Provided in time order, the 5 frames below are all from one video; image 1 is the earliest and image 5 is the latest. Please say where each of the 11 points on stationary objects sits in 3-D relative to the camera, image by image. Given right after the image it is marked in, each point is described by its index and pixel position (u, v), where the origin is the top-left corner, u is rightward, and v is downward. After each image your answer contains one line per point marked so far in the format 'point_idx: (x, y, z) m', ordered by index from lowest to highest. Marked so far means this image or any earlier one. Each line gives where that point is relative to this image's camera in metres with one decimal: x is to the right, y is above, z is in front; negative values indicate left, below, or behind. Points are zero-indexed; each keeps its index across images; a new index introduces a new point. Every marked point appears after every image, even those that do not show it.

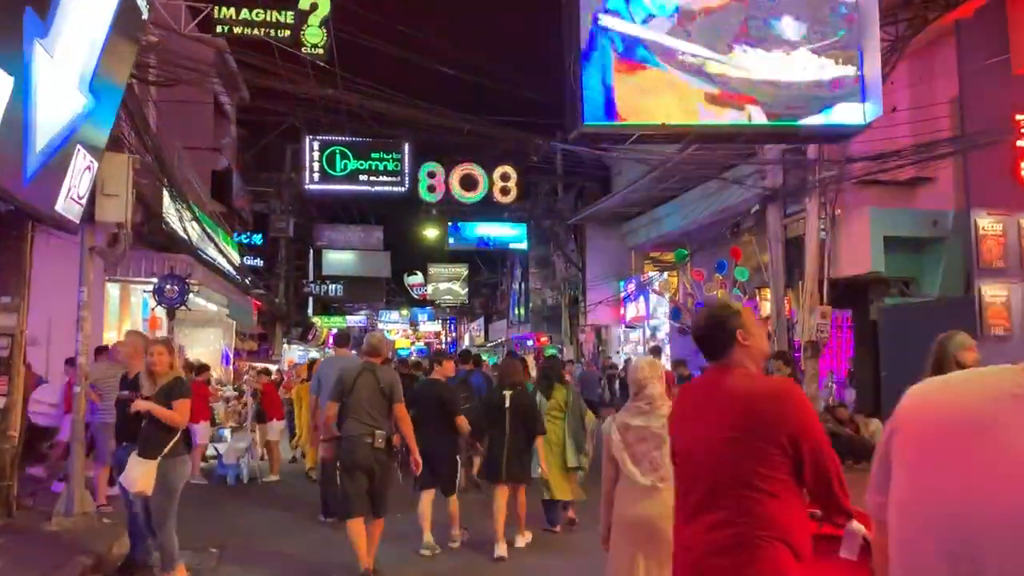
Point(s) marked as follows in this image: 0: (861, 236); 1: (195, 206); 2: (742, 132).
0: (+6.2, +0.9, +15.7) m
1: (-6.5, +1.7, +18.3) m
2: (+3.4, +2.3, +12.9) m
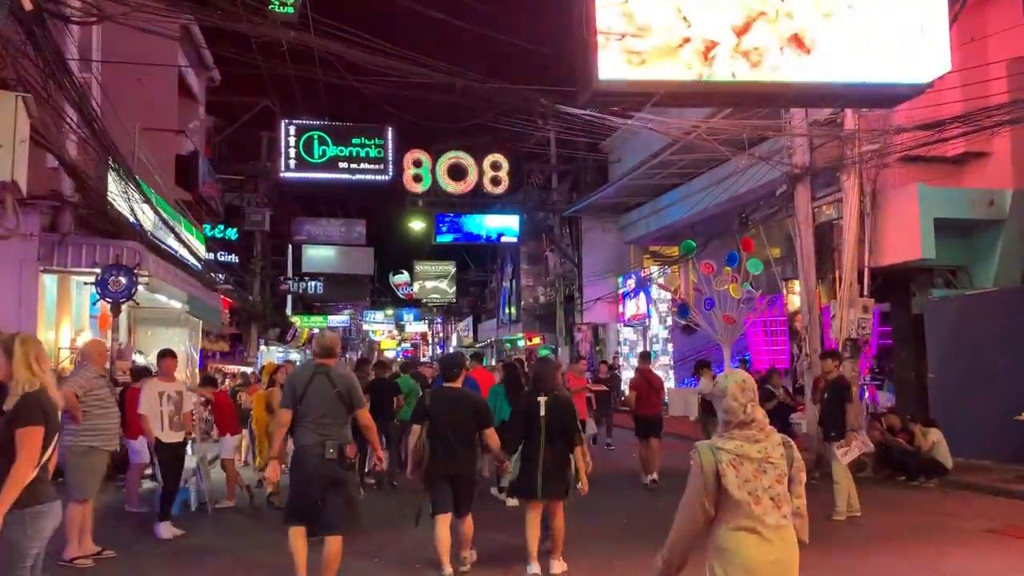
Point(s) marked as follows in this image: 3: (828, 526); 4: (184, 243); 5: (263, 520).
0: (+6.1, +1.1, +13.8) m
1: (-6.6, +1.8, +16.2) m
2: (+3.4, +2.4, +10.9) m
3: (+3.5, -2.6, +9.7) m
4: (-7.0, +0.9, +18.7) m
5: (-2.9, -2.7, +10.2) m
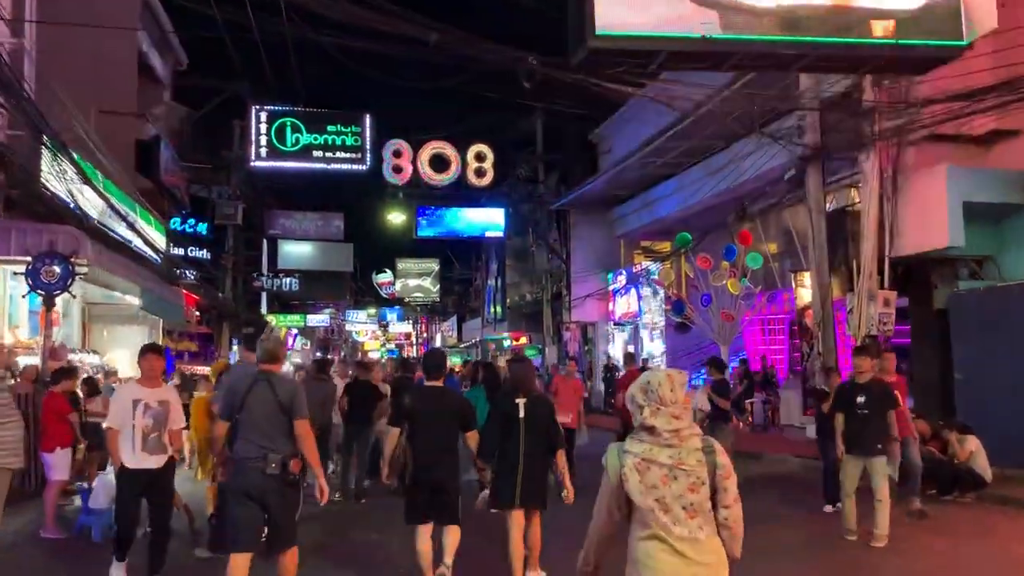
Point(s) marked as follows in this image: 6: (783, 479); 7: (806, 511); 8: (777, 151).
0: (+5.9, +1.2, +12.4) m
1: (-6.9, +1.9, +14.6) m
2: (+3.2, +2.6, +9.6) m
3: (+3.3, -2.5, +8.4) m
4: (-7.3, +1.1, +17.2) m
5: (-3.0, -2.5, +8.7) m
6: (+4.0, -2.8, +13.1) m
7: (+3.5, -2.6, +10.5) m
8: (+5.7, +3.5, +18.1) m
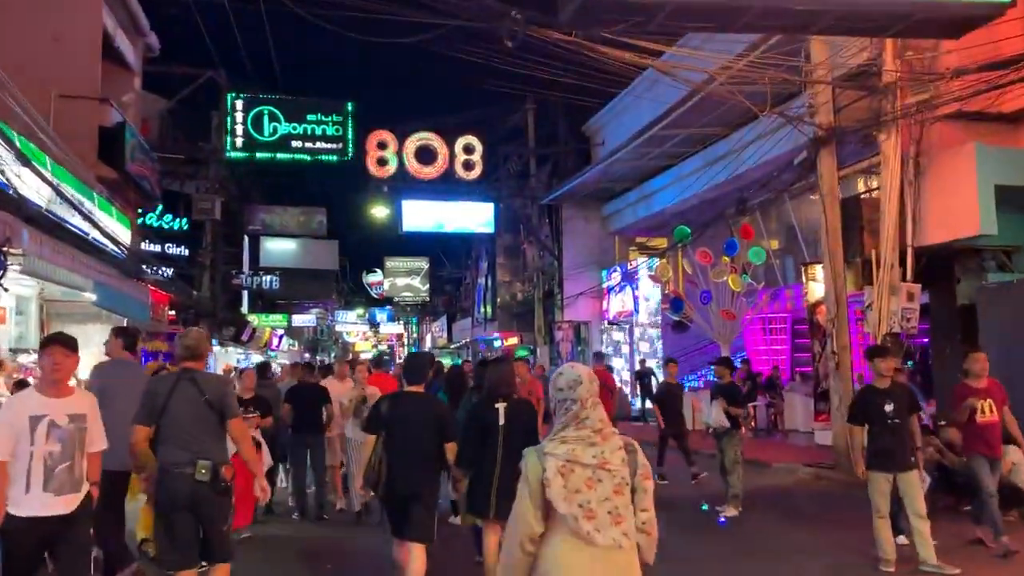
0: (+5.7, +1.3, +11.3) m
1: (-7.1, +2.0, +13.4) m
2: (+3.0, +2.6, +8.4) m
3: (+3.1, -2.4, +7.2) m
4: (-7.5, +1.2, +15.9) m
5: (-3.2, -2.4, +7.5) m
6: (+3.8, -2.7, +11.9) m
7: (+3.3, -2.5, +9.3) m
8: (+5.4, +3.5, +17.0) m
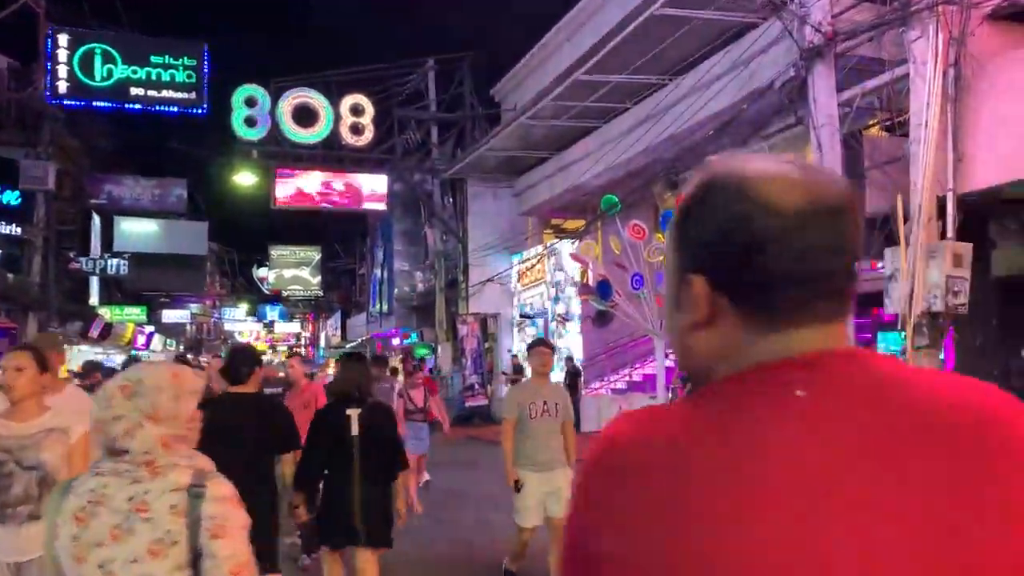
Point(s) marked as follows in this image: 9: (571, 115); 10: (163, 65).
0: (+4.6, +1.6, +7.9) m
1: (-8.4, +2.4, +8.7) m
2: (+2.2, +3.0, +4.7) m
3: (+2.4, -2.0, +3.5) m
4: (-9.0, +1.6, +11.2) m
5: (-3.9, -2.0, +3.2) m
6: (+2.6, -2.4, +8.3) m
7: (+2.4, -2.2, +5.6) m
8: (+3.7, +3.9, +13.5) m
9: (+1.2, +3.7, +19.2) m
10: (-7.9, +5.0, +19.9) m
